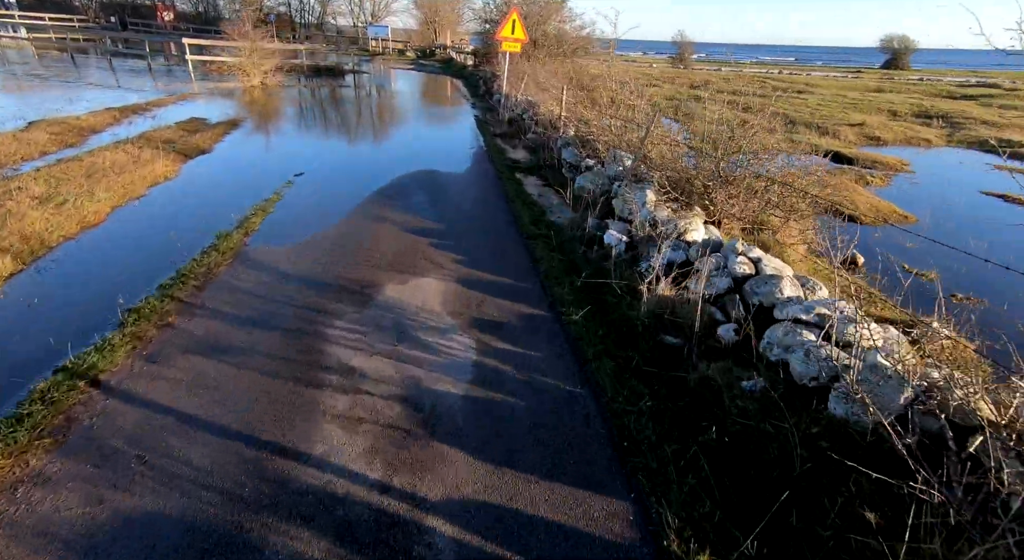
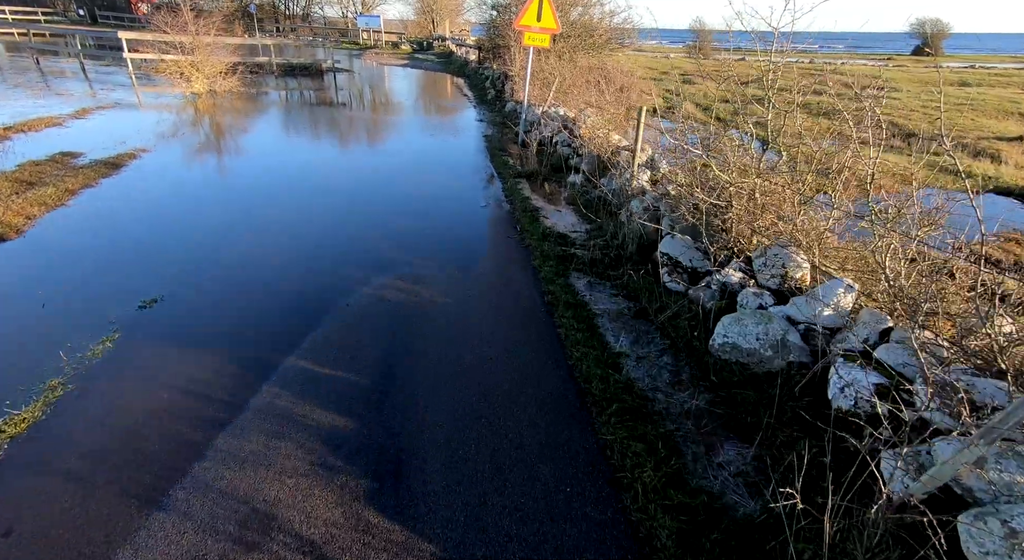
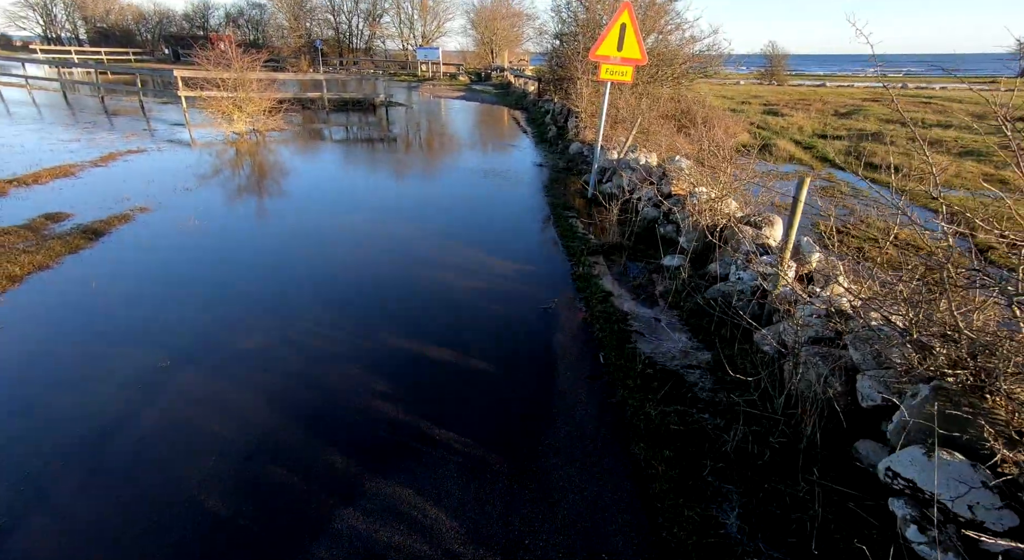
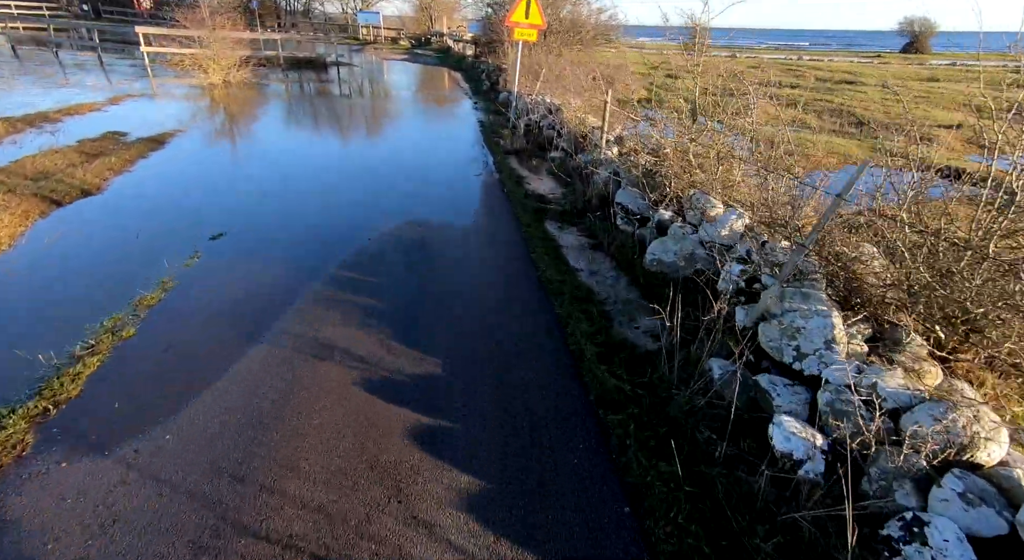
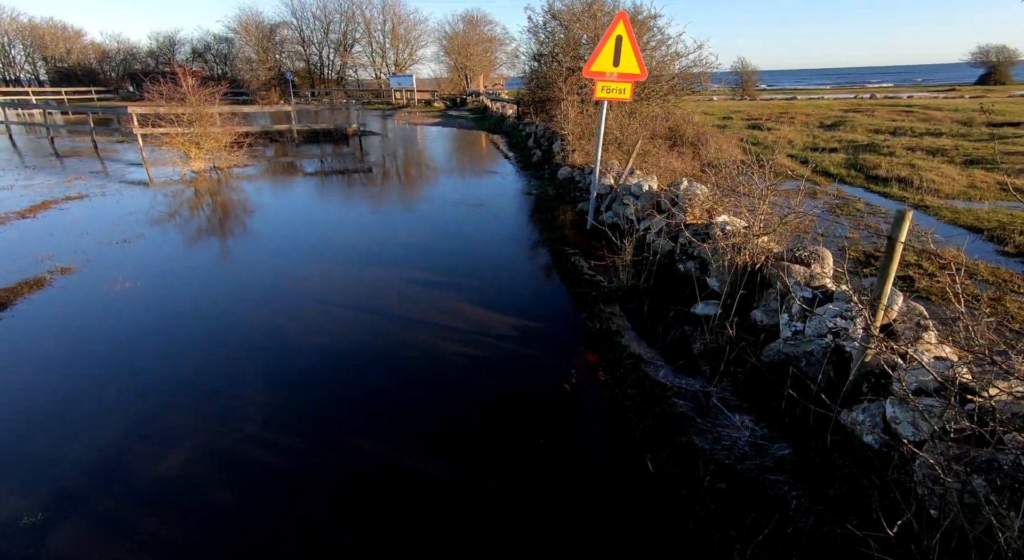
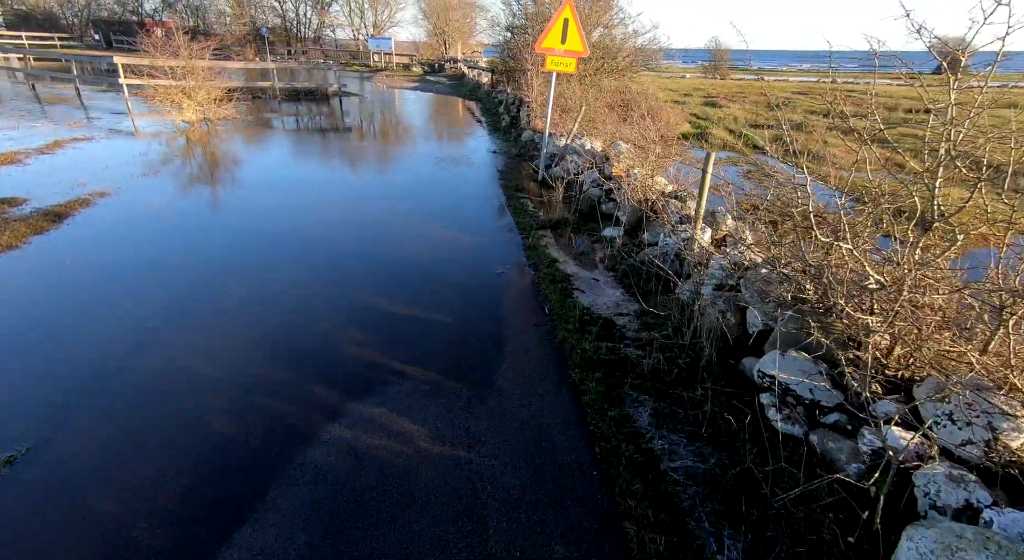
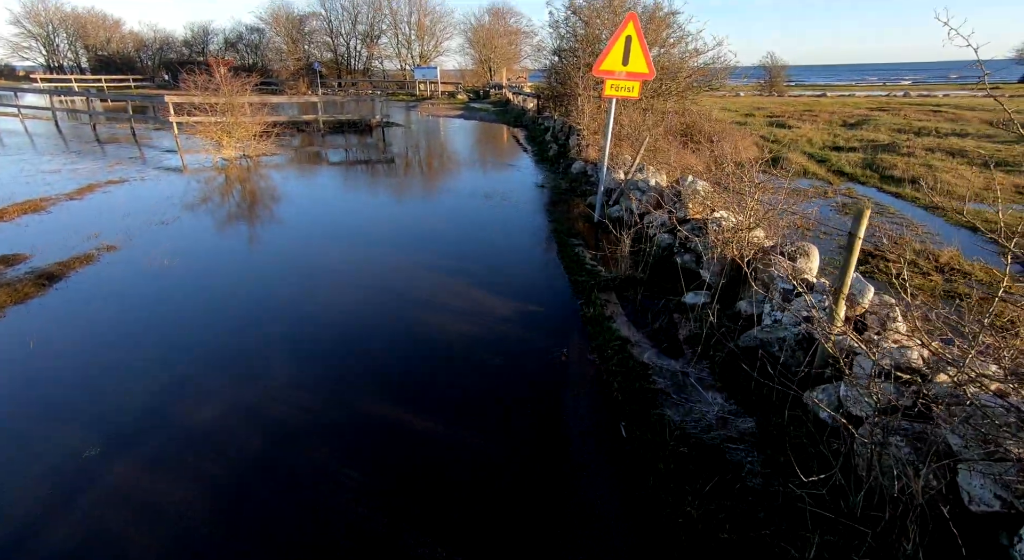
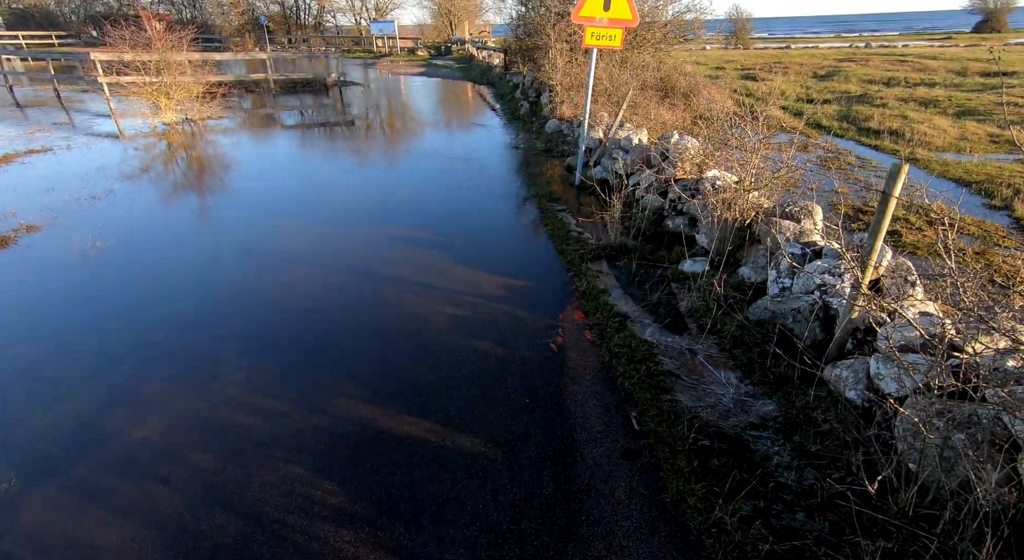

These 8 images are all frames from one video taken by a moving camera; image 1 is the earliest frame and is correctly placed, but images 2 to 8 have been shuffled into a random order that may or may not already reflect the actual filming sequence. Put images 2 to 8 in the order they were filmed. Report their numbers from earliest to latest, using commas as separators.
4, 2, 6, 3, 7, 5, 8
